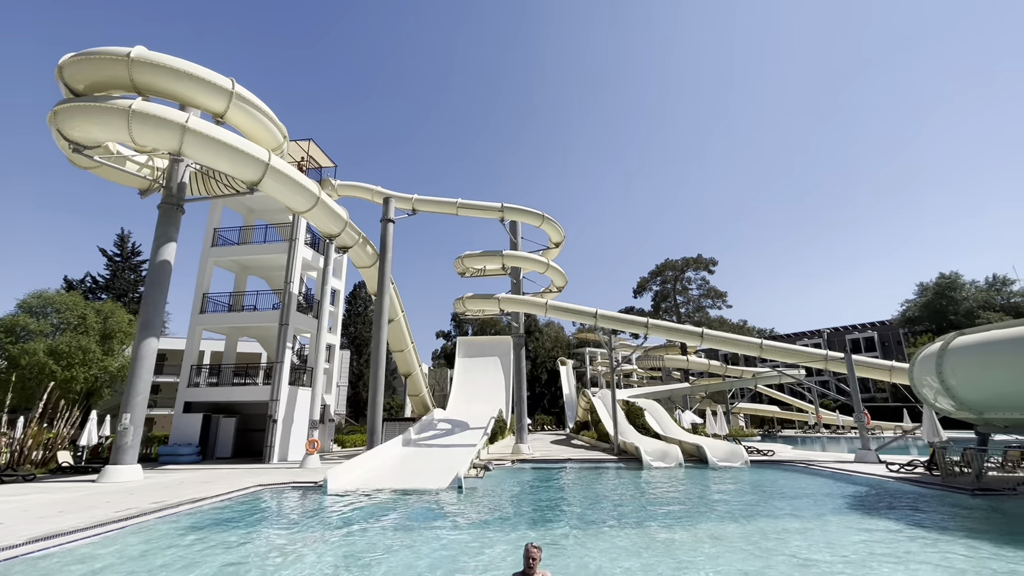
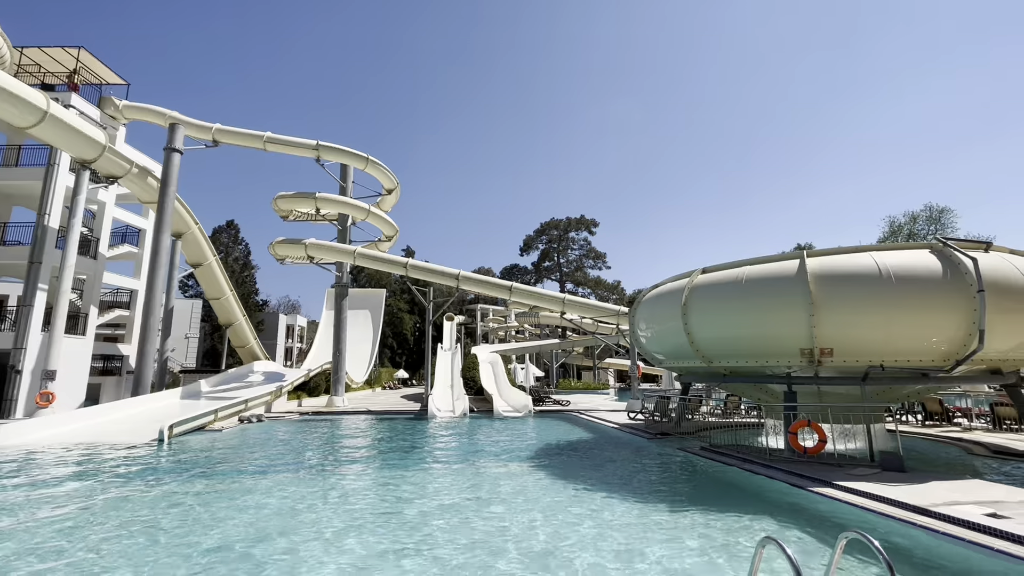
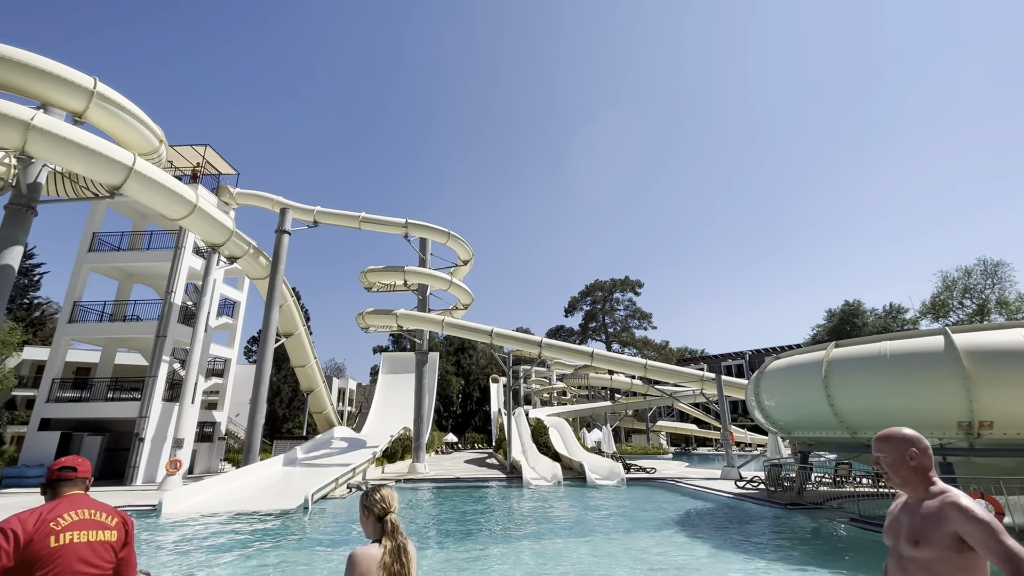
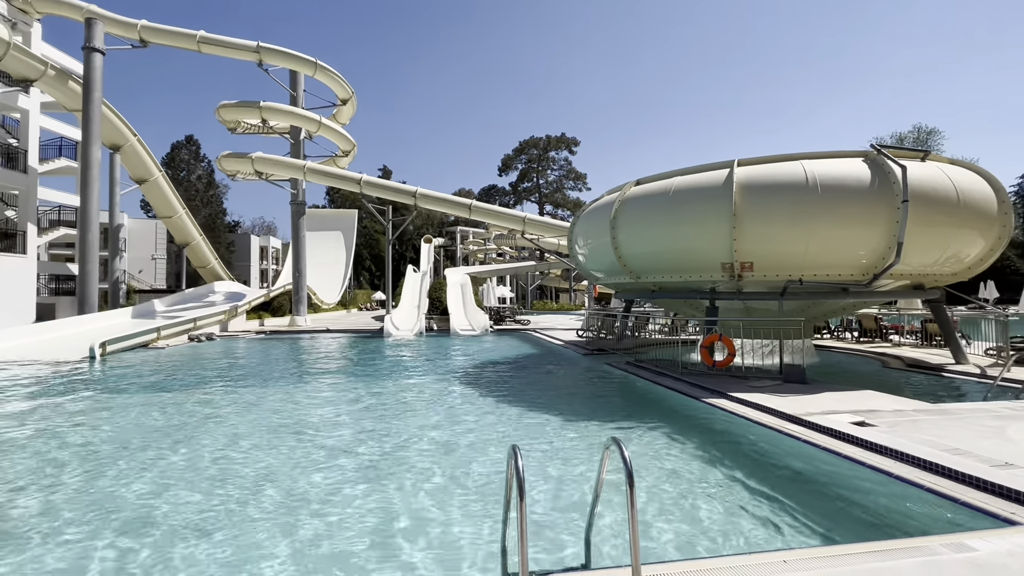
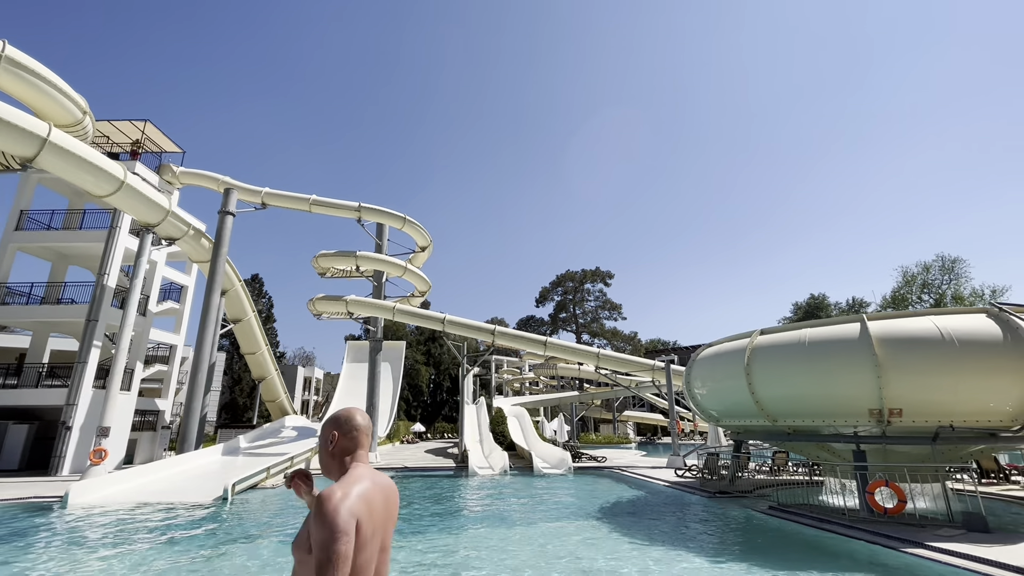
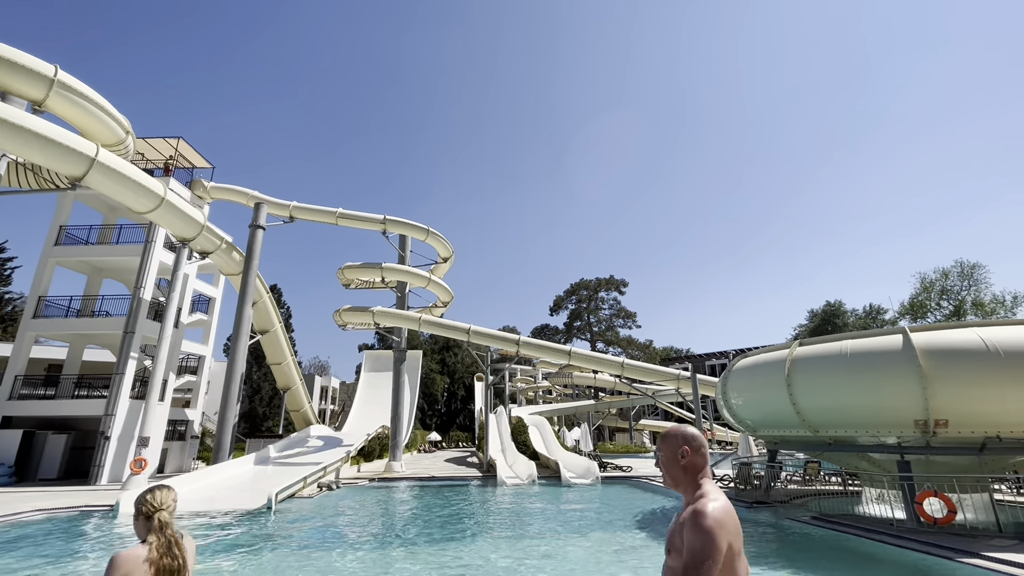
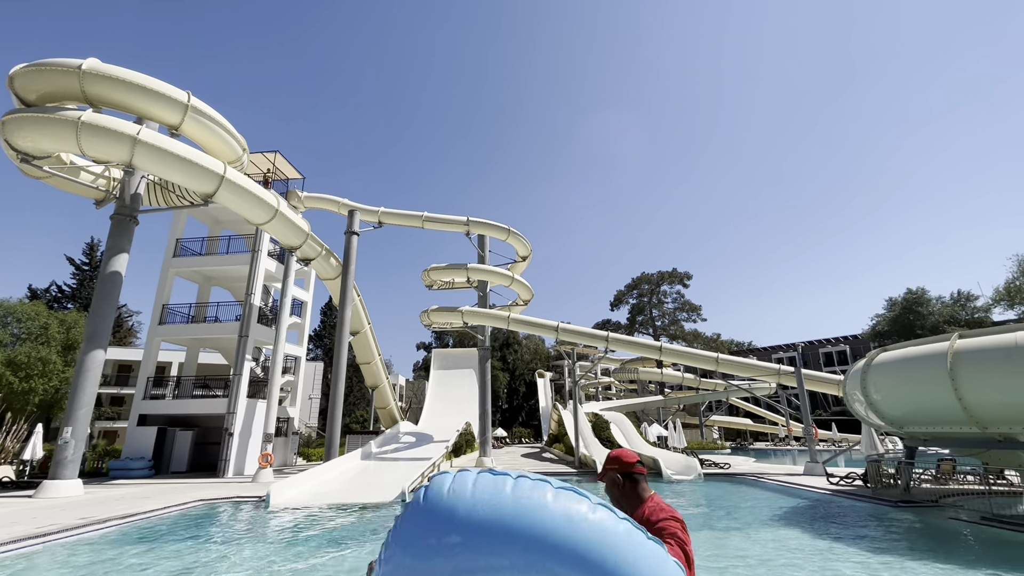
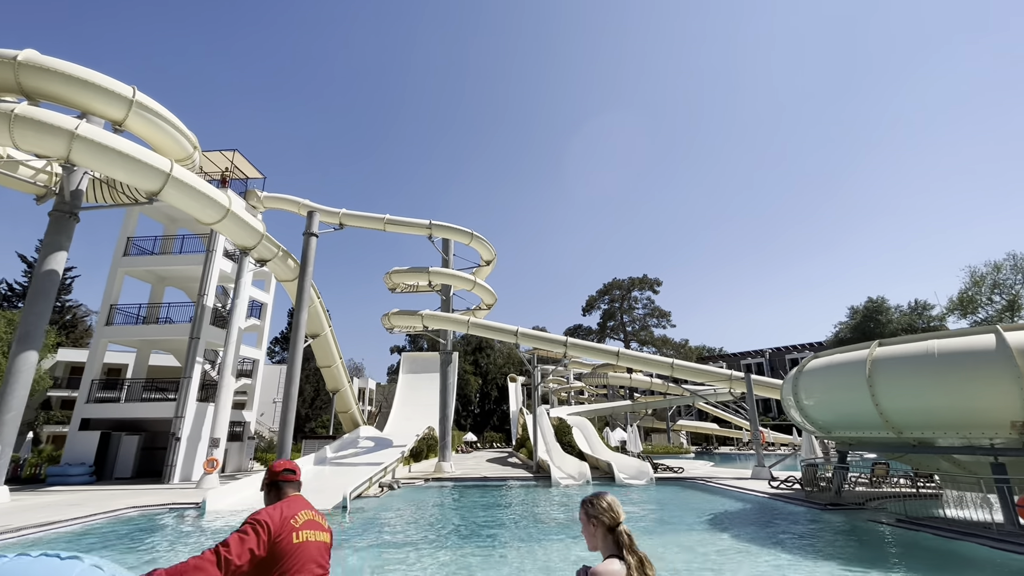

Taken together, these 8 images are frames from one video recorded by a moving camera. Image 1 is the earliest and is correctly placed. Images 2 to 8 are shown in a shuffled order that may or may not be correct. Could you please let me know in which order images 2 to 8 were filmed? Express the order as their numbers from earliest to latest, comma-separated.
7, 8, 3, 6, 5, 2, 4
